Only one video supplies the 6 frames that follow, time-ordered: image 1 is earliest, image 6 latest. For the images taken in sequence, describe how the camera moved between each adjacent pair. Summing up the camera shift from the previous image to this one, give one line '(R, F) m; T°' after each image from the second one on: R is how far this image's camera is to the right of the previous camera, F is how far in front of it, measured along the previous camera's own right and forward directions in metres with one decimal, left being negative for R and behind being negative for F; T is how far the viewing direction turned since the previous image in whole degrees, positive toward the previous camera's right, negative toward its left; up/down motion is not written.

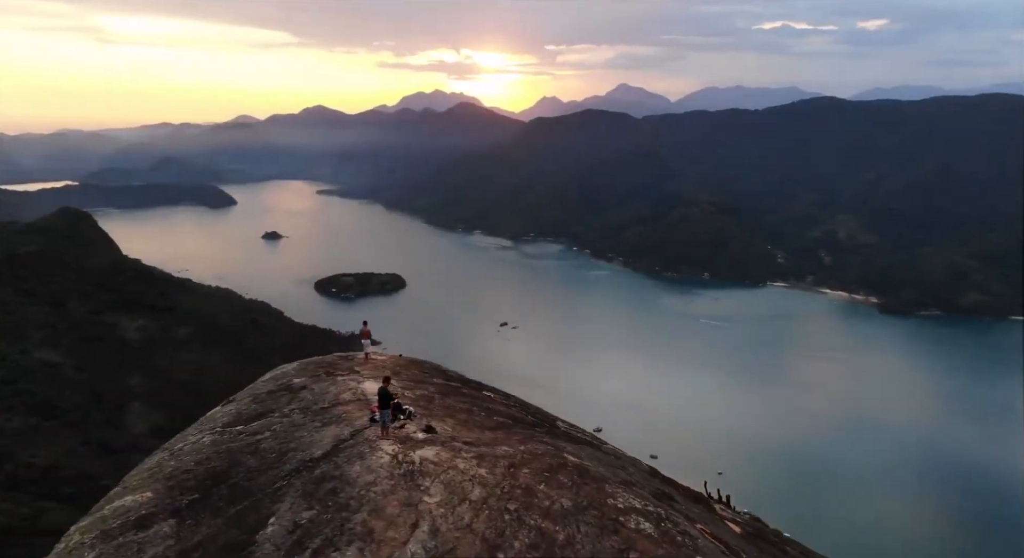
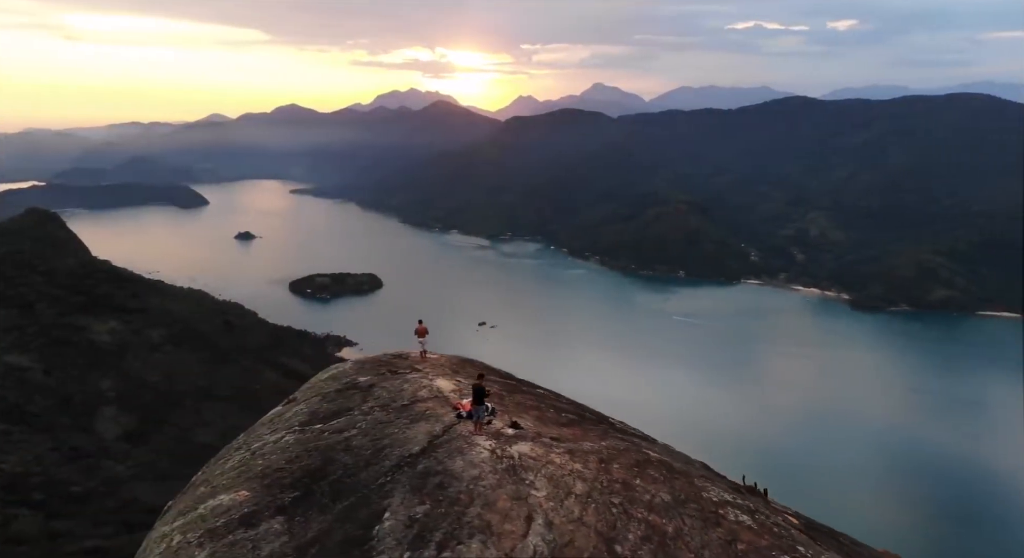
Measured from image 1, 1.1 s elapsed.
(-2.2, -0.2) m; 0°
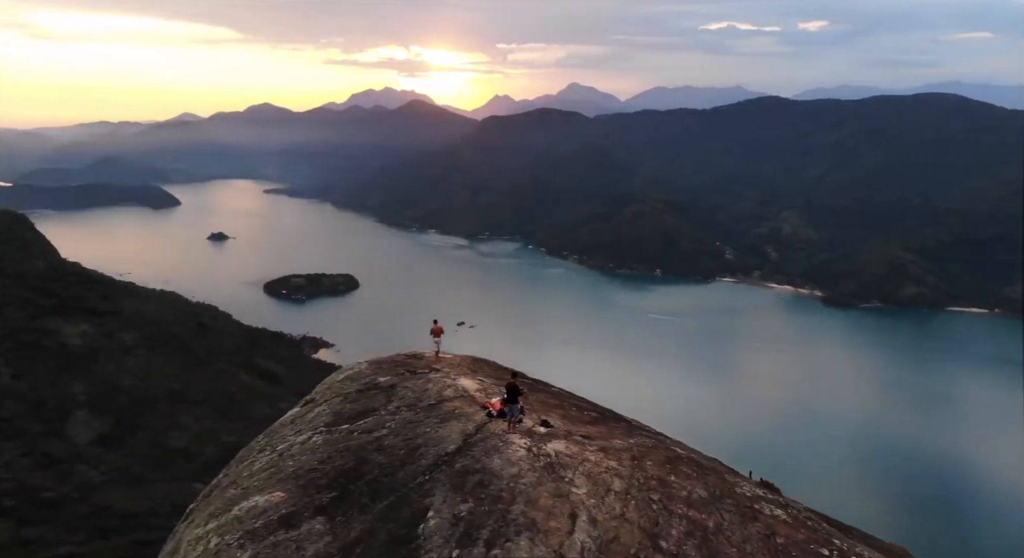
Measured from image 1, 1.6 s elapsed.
(-1.0, -0.1) m; +1°
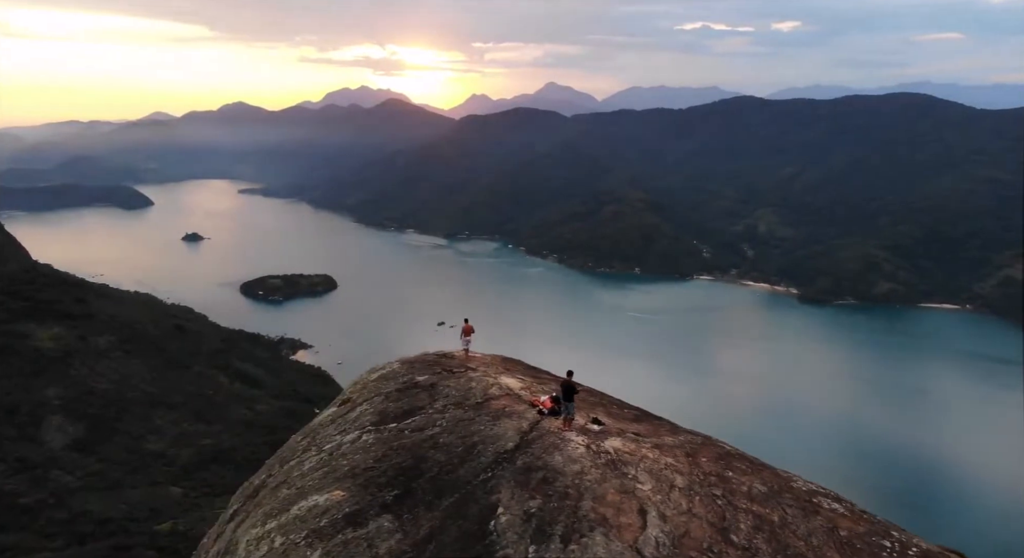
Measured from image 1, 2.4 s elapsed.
(-1.5, -0.1) m; +1°
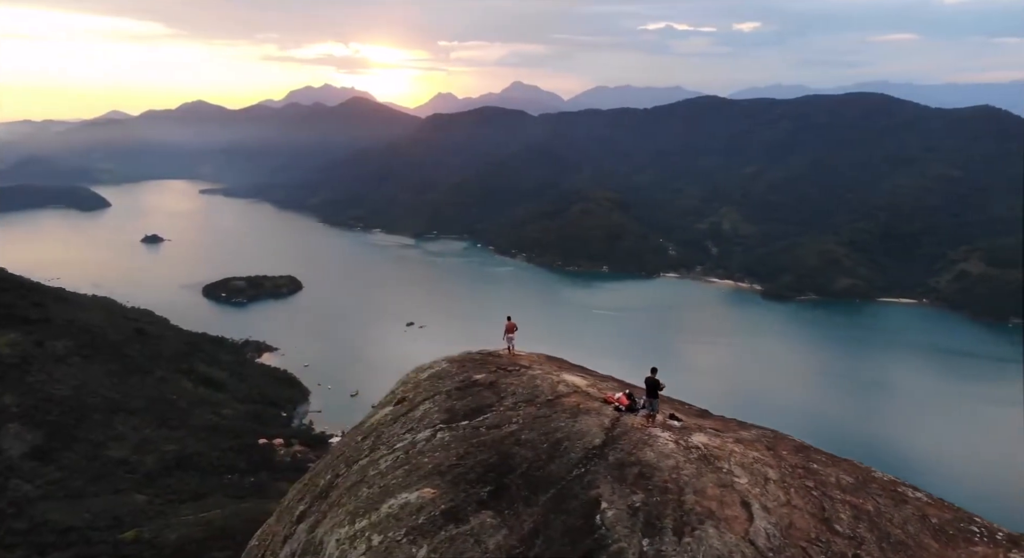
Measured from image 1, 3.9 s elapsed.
(-2.3, -0.1) m; +1°
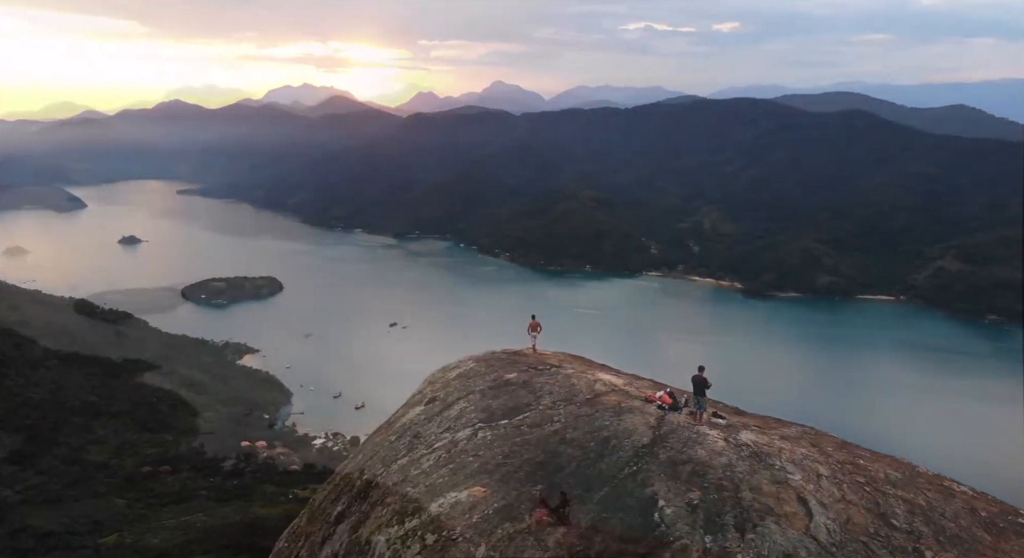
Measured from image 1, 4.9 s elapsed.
(-1.3, 0.0) m; +1°
